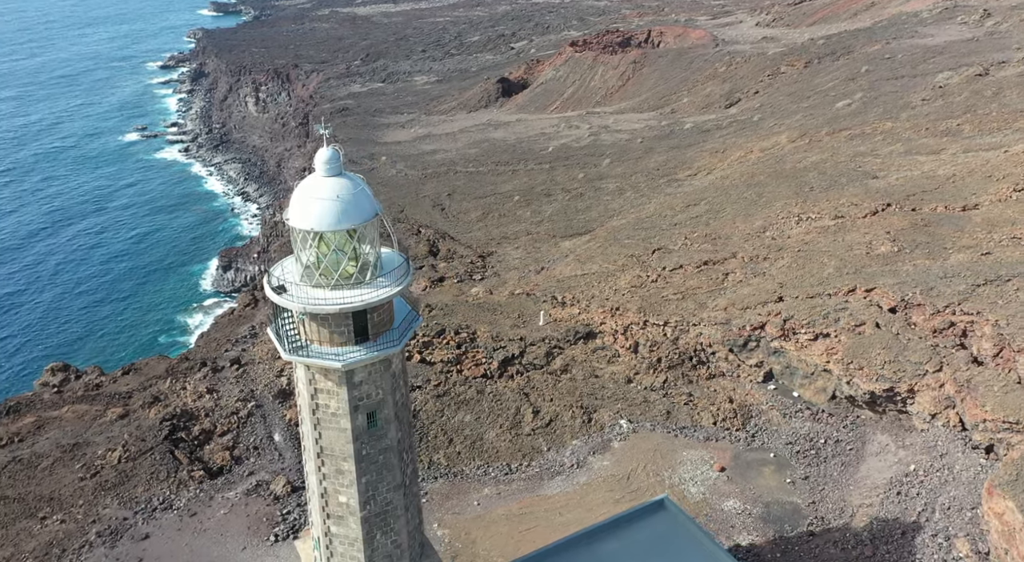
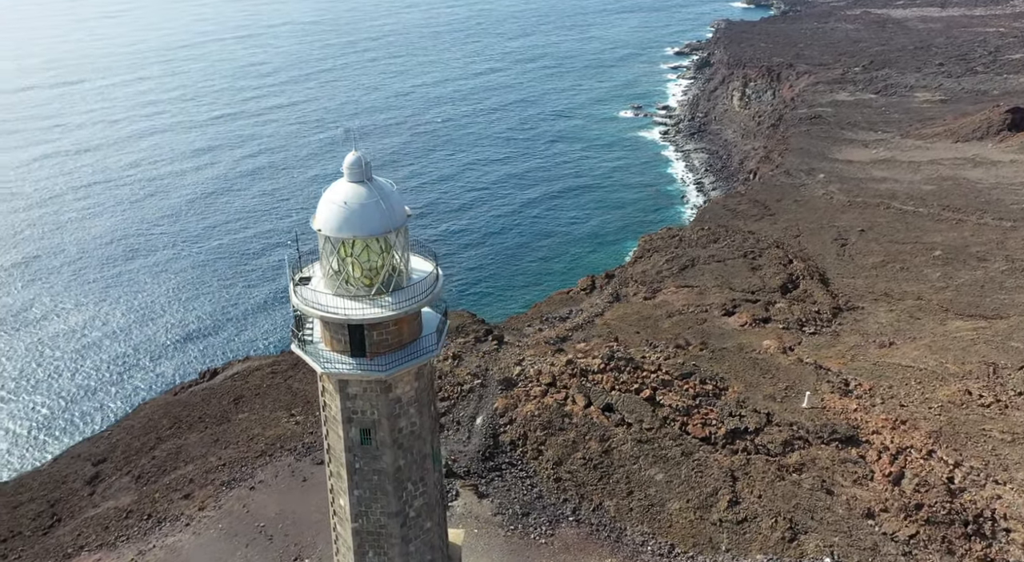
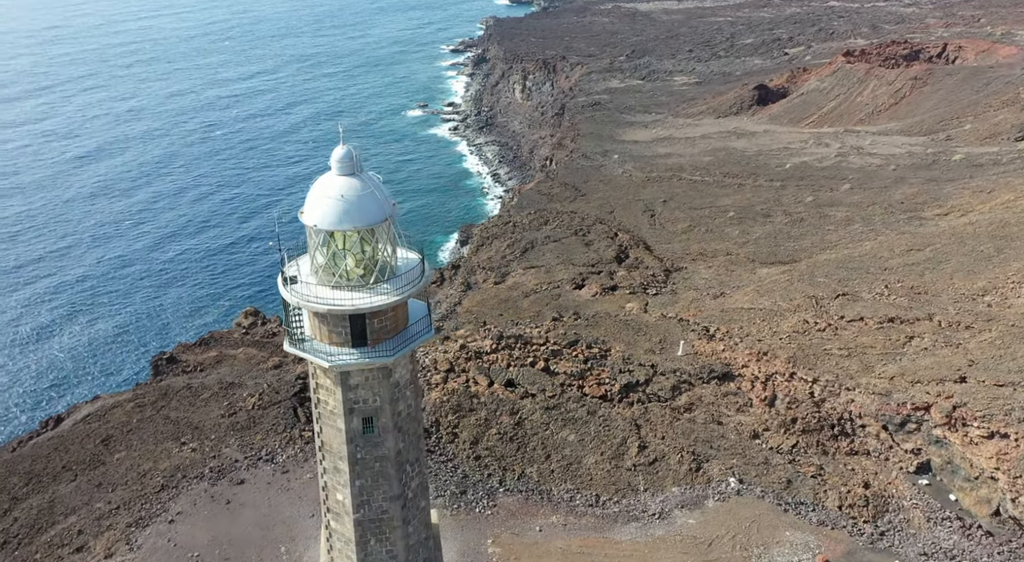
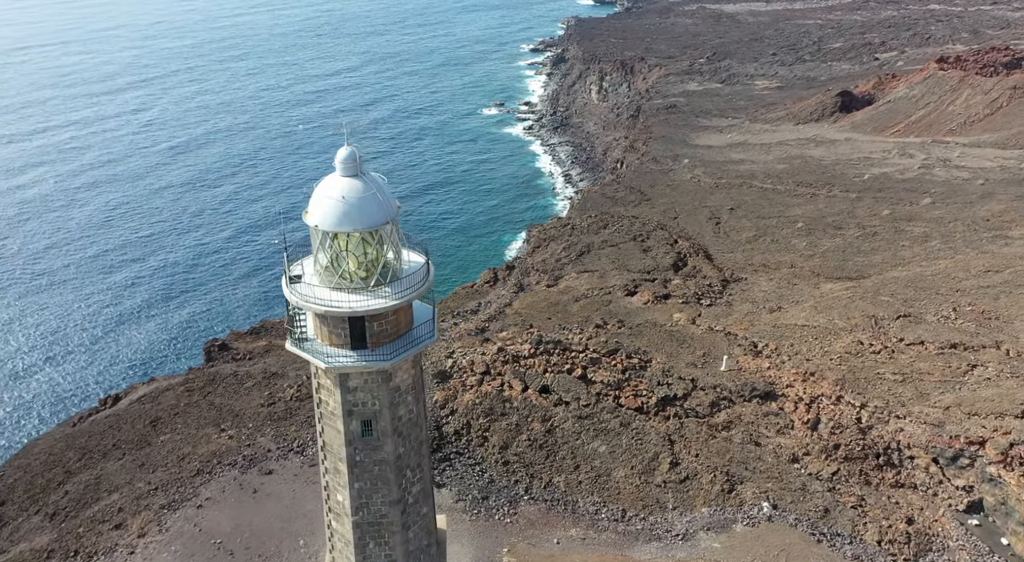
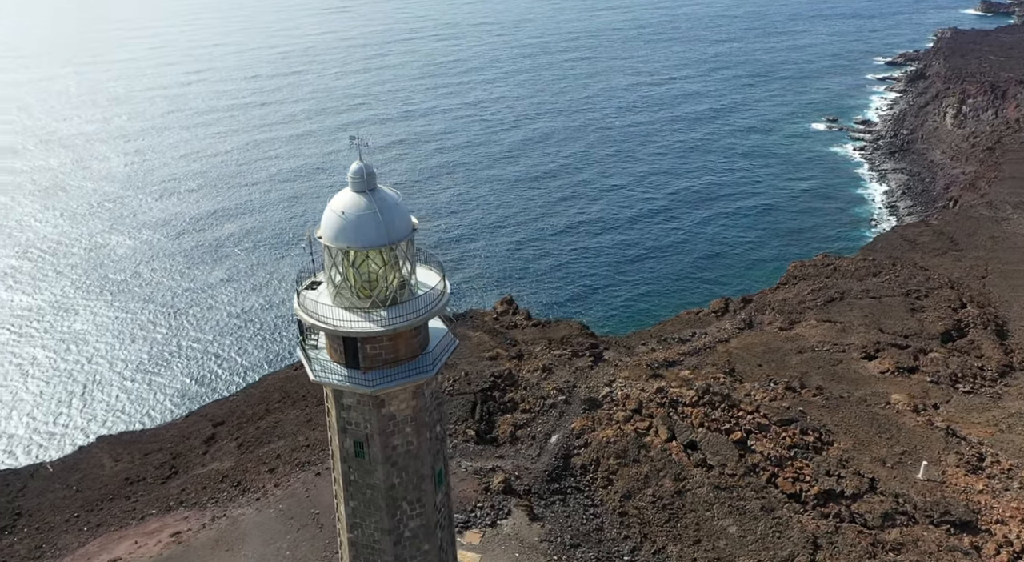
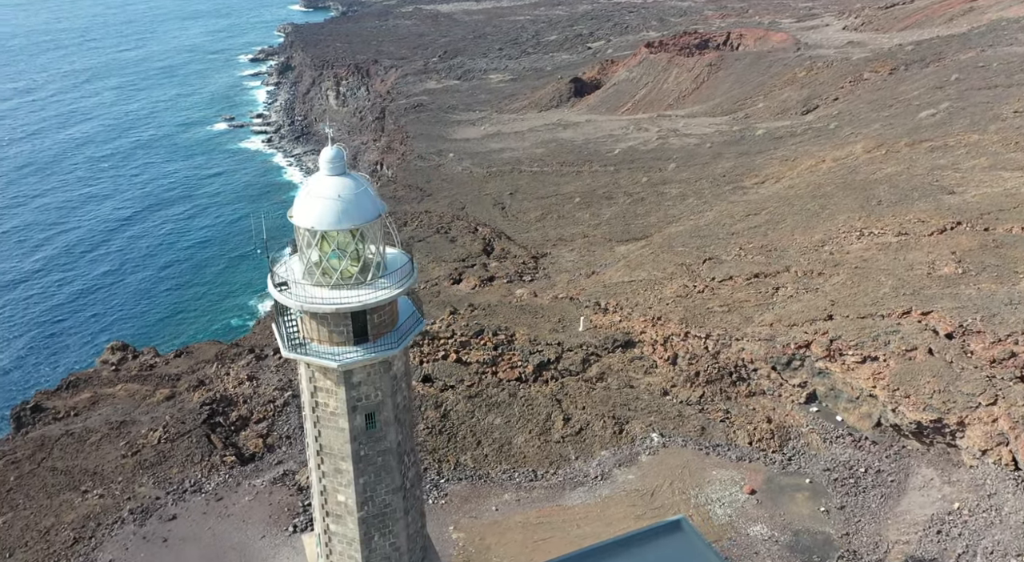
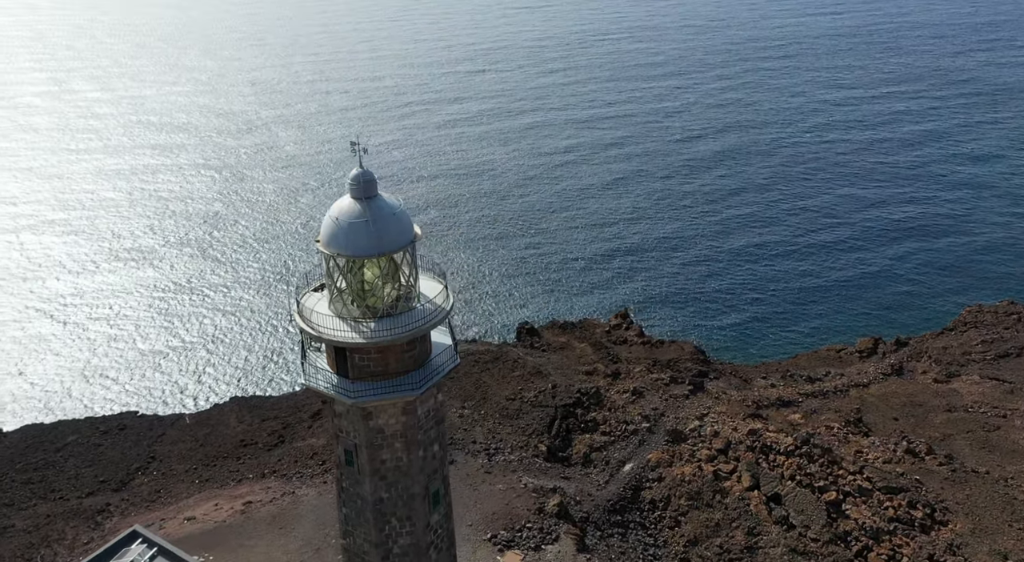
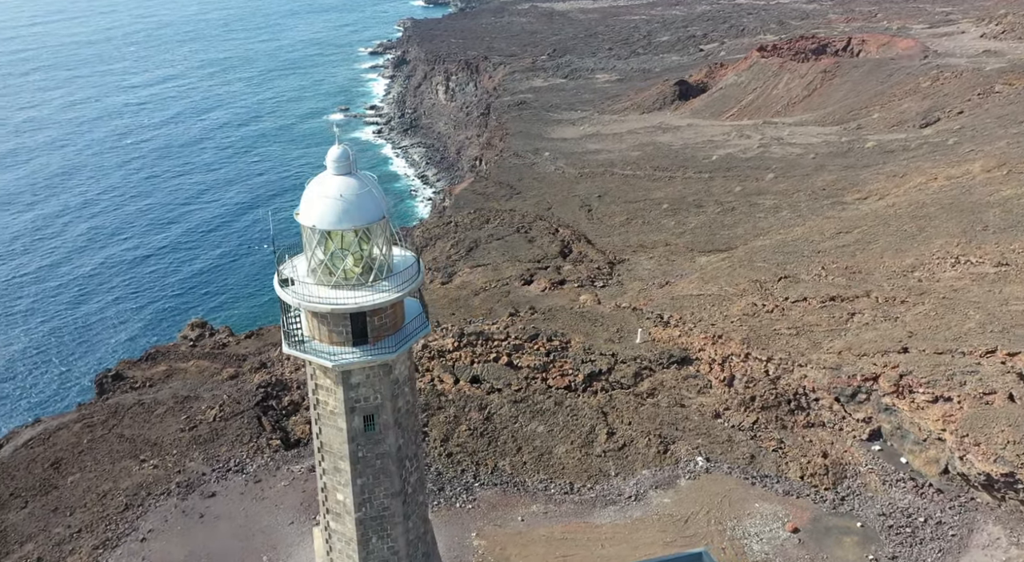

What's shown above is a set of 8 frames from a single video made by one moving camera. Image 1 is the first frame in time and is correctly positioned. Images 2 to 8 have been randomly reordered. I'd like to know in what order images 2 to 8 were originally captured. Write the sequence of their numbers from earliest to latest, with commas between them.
6, 8, 3, 4, 2, 5, 7
